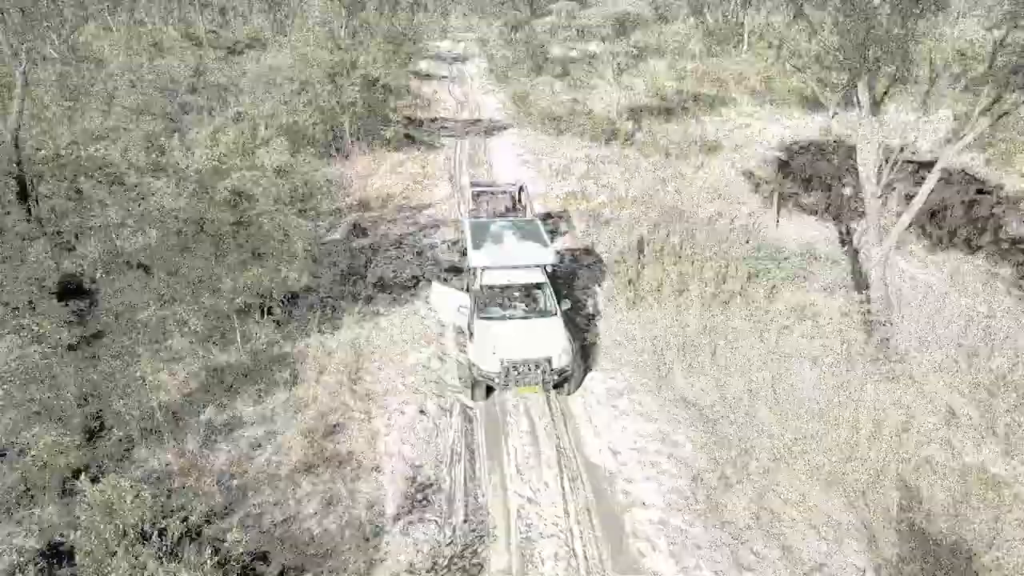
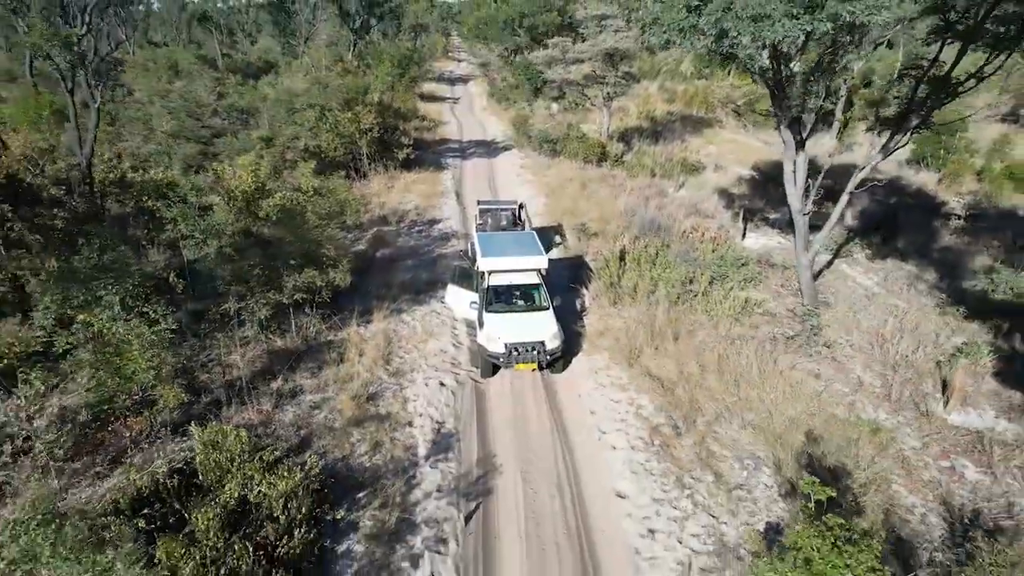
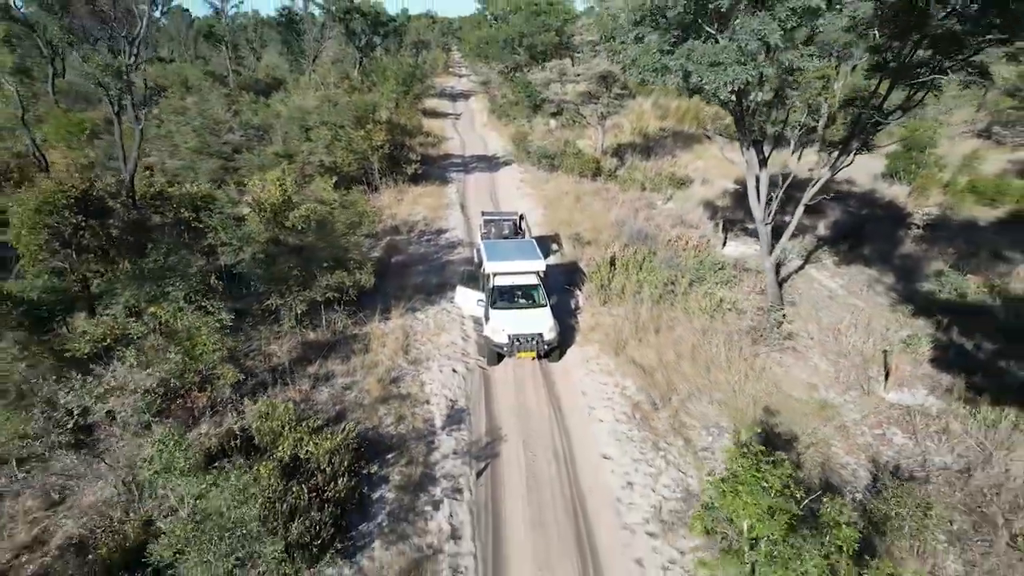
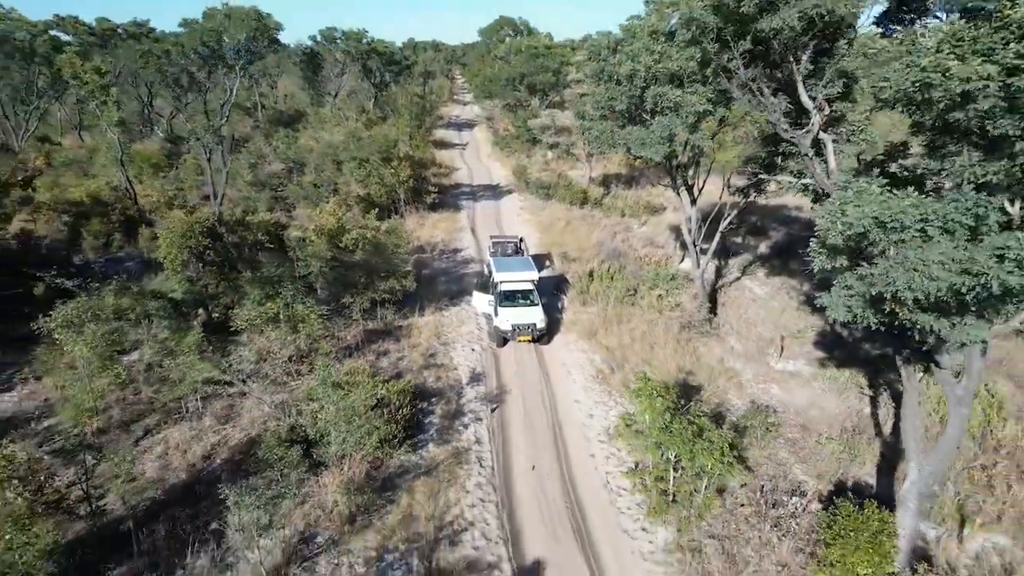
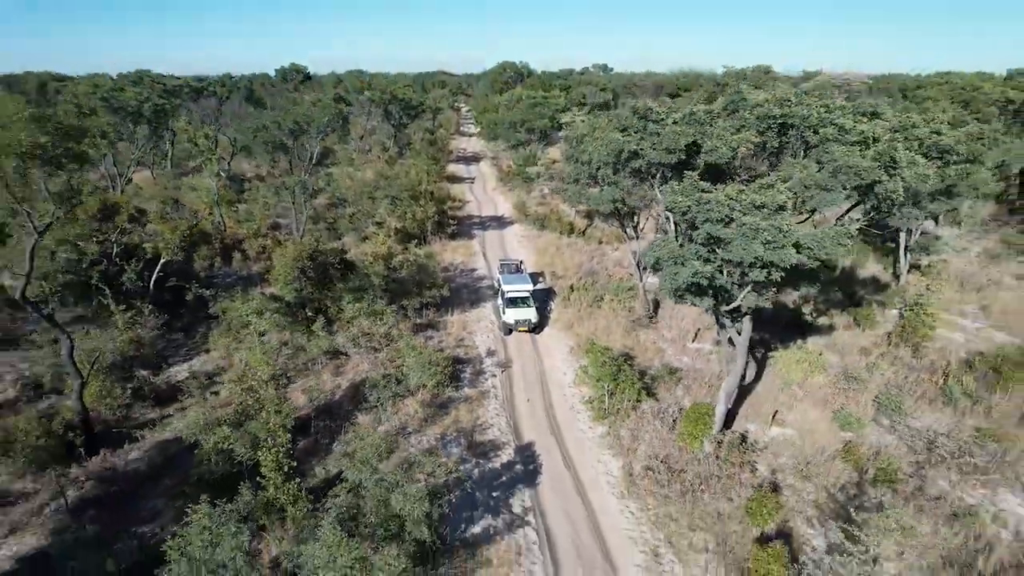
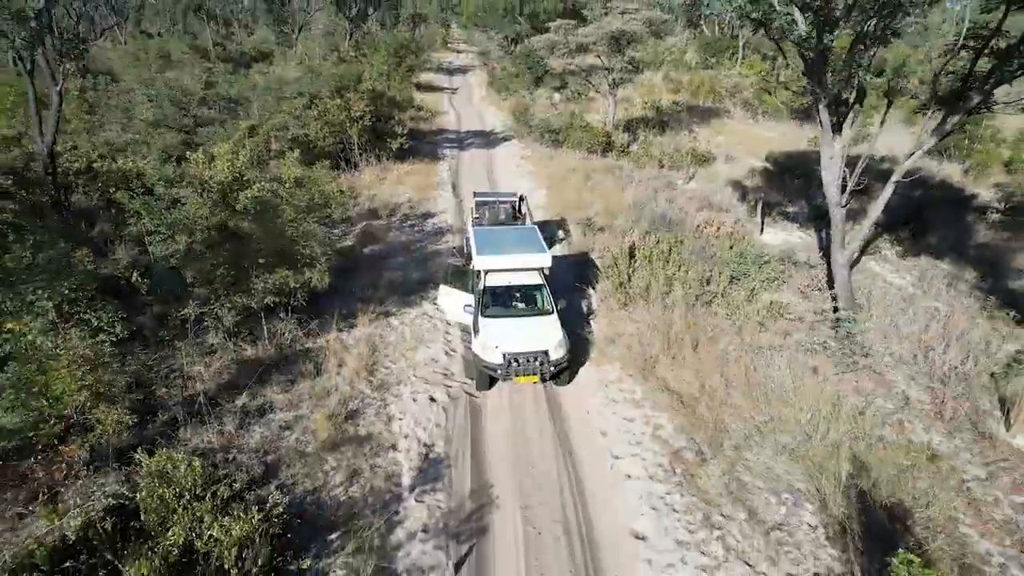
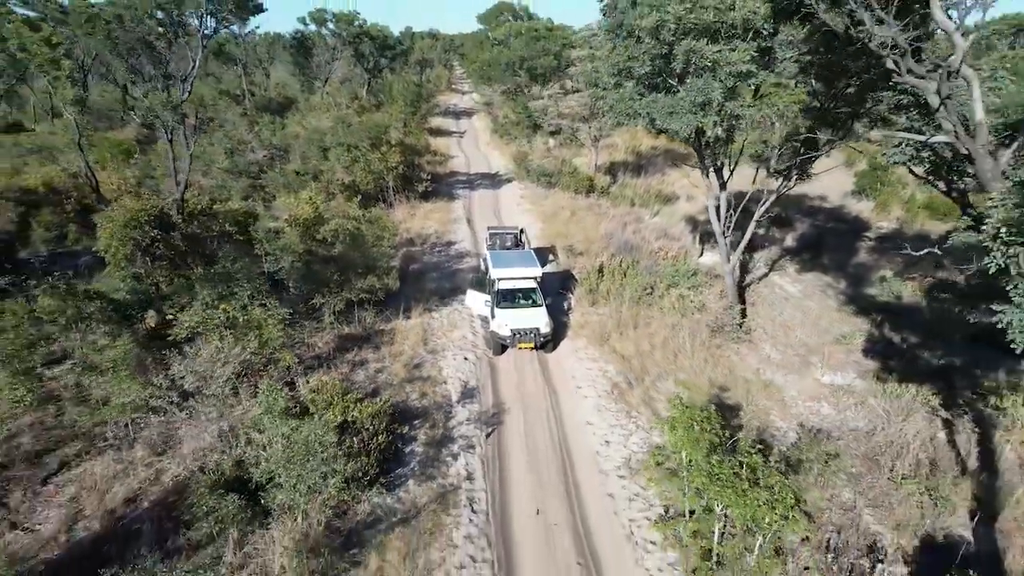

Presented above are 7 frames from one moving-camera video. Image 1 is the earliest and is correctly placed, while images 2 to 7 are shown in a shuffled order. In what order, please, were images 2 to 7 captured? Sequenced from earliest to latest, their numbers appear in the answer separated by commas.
6, 2, 3, 7, 4, 5
